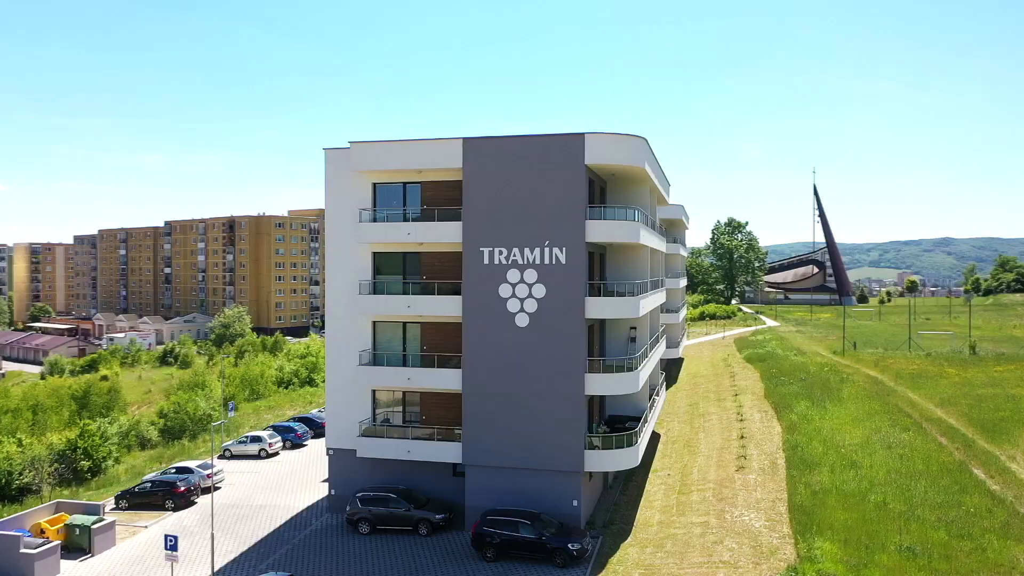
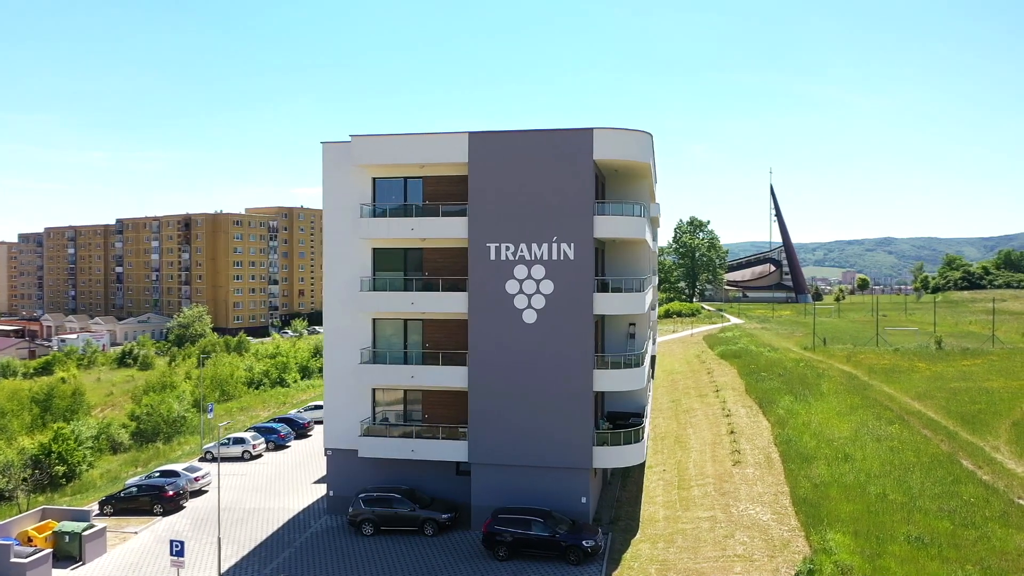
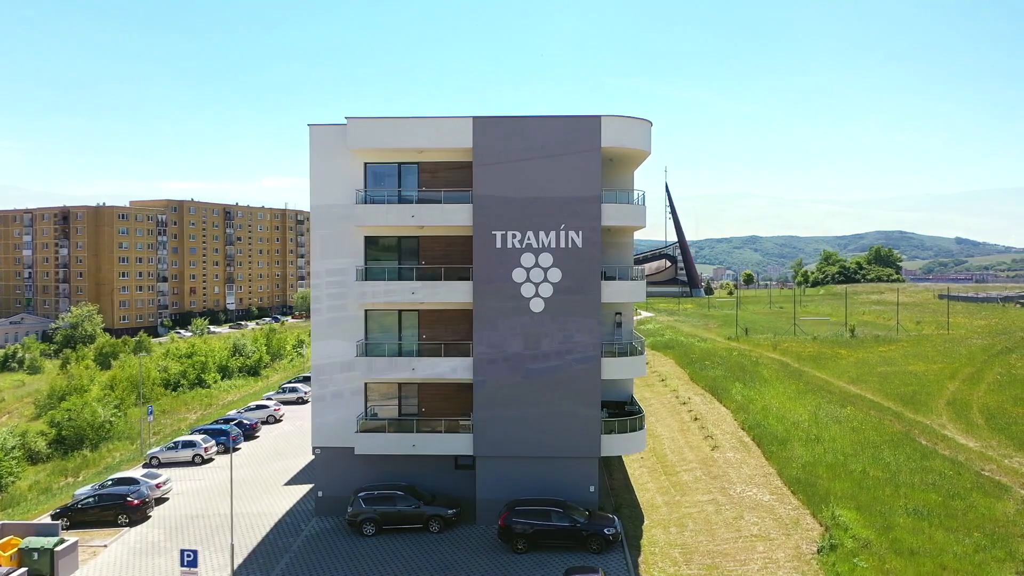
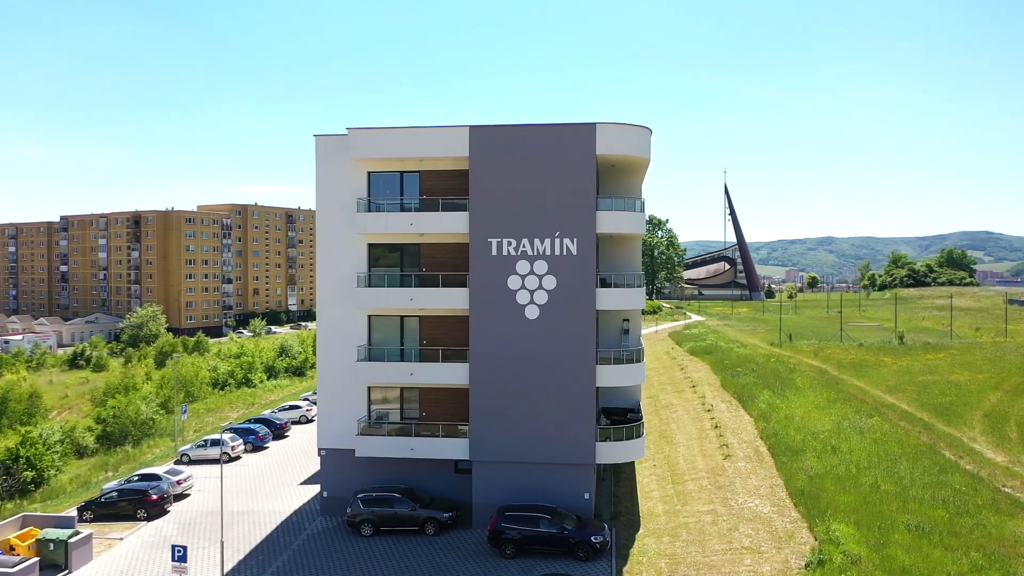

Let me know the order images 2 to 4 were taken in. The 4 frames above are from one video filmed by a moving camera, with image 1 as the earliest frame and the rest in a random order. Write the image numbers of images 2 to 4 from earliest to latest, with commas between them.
2, 4, 3
